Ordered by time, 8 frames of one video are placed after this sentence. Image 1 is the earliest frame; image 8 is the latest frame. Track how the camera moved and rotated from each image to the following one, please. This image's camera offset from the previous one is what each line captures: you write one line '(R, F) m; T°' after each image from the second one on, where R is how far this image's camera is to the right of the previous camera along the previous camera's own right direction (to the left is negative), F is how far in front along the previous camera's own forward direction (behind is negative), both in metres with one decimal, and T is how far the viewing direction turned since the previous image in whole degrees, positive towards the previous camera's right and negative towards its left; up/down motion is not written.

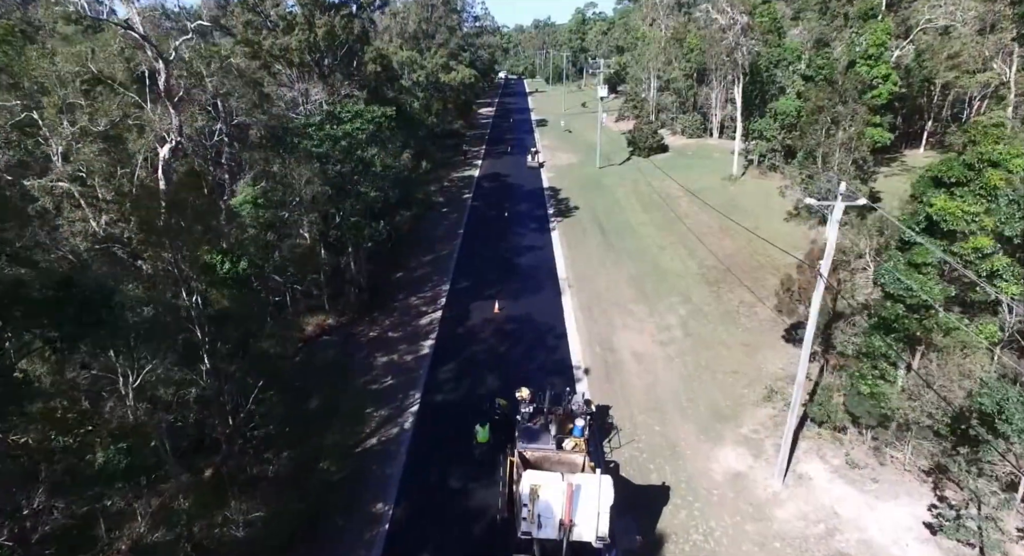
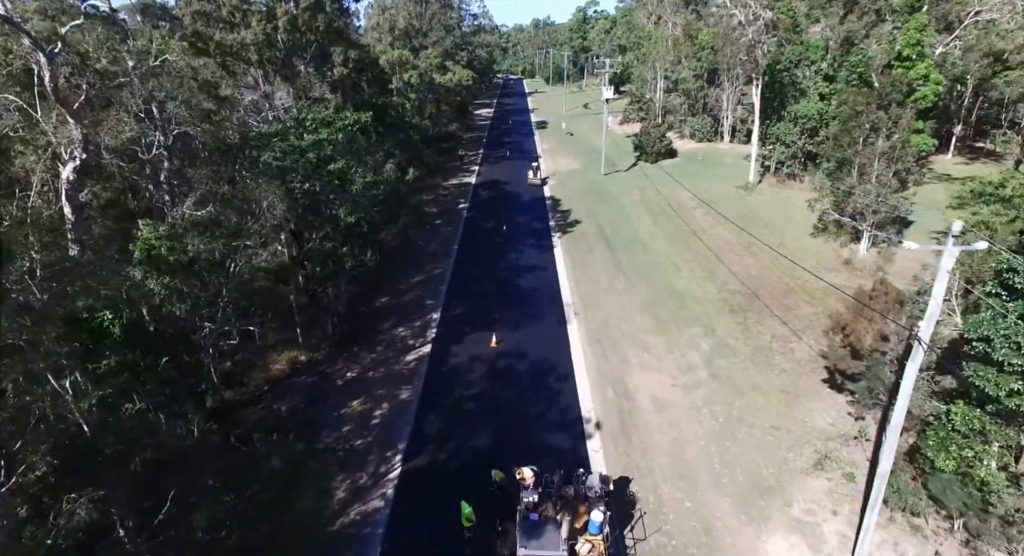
(0.0, +2.8) m; 0°
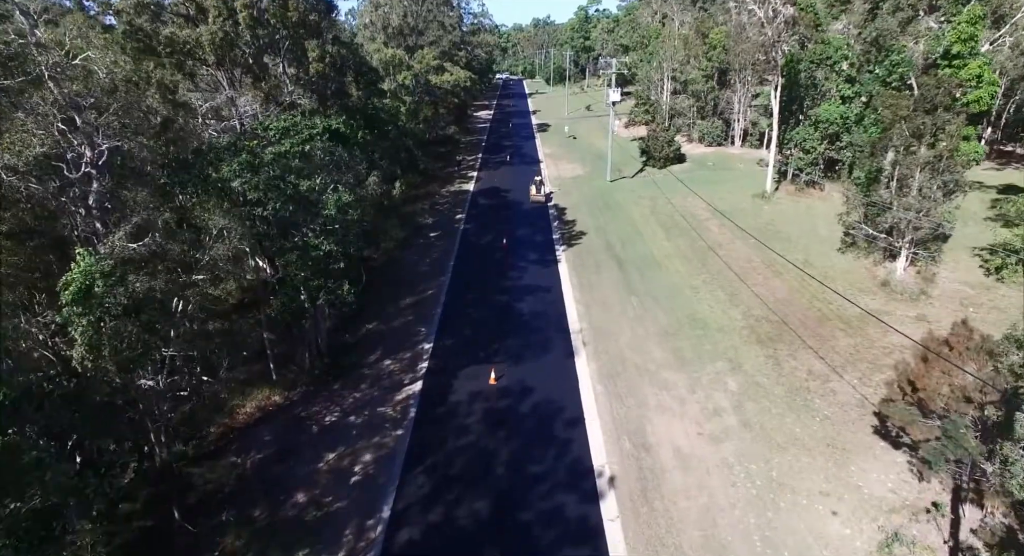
(0.0, +2.3) m; 0°
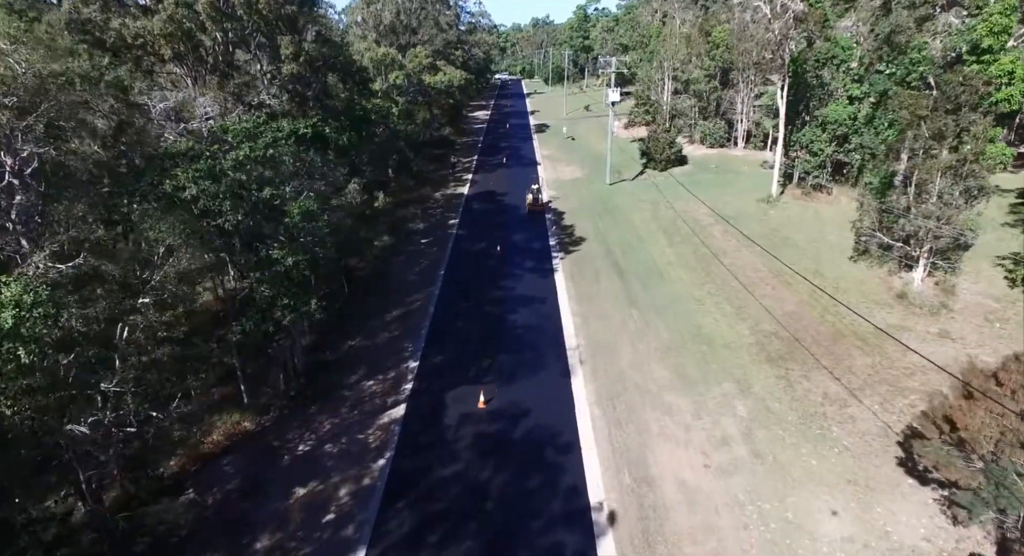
(+0.3, +1.3) m; 0°
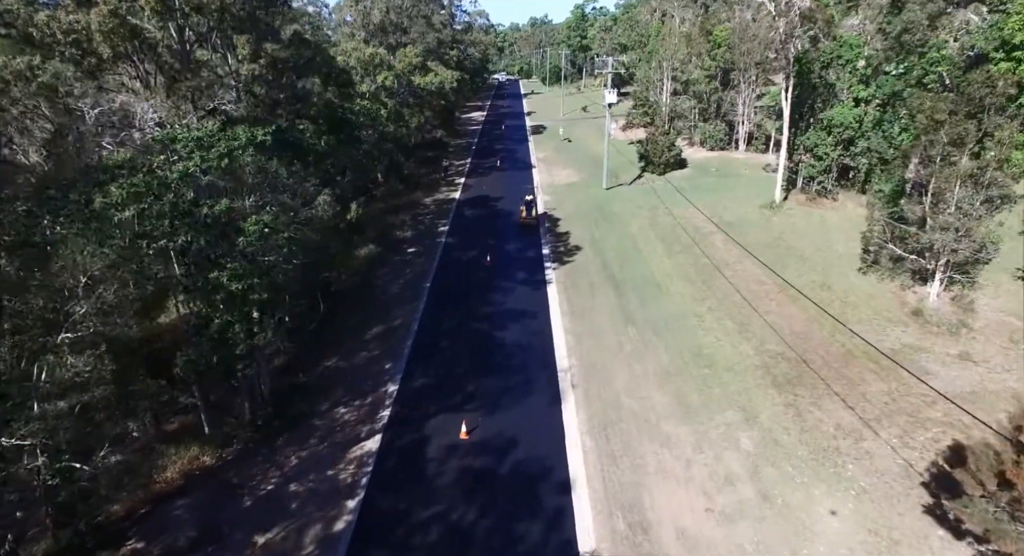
(+0.4, +1.3) m; 0°
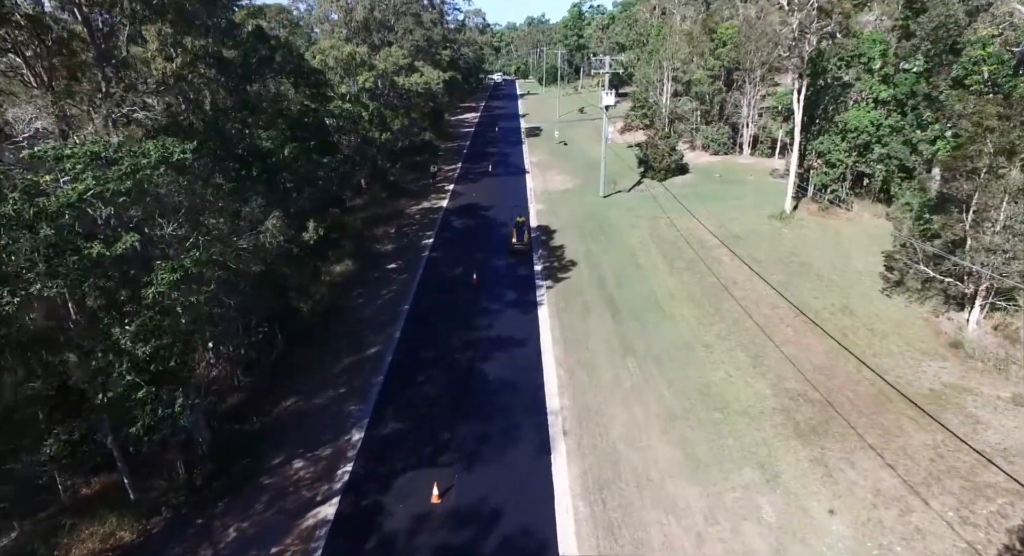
(+0.4, +2.2) m; 0°
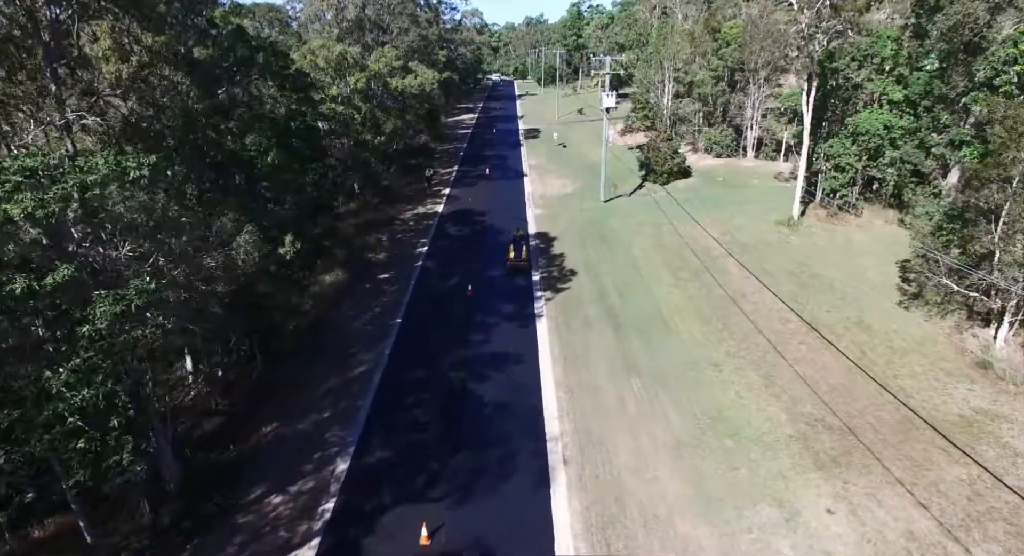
(+0.1, +1.1) m; 0°
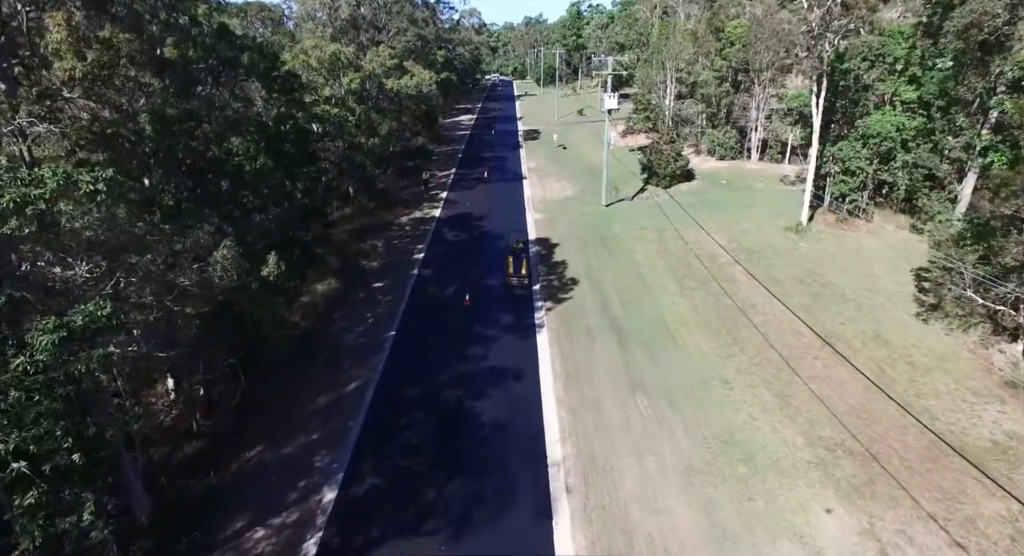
(0.0, +0.9) m; 0°
